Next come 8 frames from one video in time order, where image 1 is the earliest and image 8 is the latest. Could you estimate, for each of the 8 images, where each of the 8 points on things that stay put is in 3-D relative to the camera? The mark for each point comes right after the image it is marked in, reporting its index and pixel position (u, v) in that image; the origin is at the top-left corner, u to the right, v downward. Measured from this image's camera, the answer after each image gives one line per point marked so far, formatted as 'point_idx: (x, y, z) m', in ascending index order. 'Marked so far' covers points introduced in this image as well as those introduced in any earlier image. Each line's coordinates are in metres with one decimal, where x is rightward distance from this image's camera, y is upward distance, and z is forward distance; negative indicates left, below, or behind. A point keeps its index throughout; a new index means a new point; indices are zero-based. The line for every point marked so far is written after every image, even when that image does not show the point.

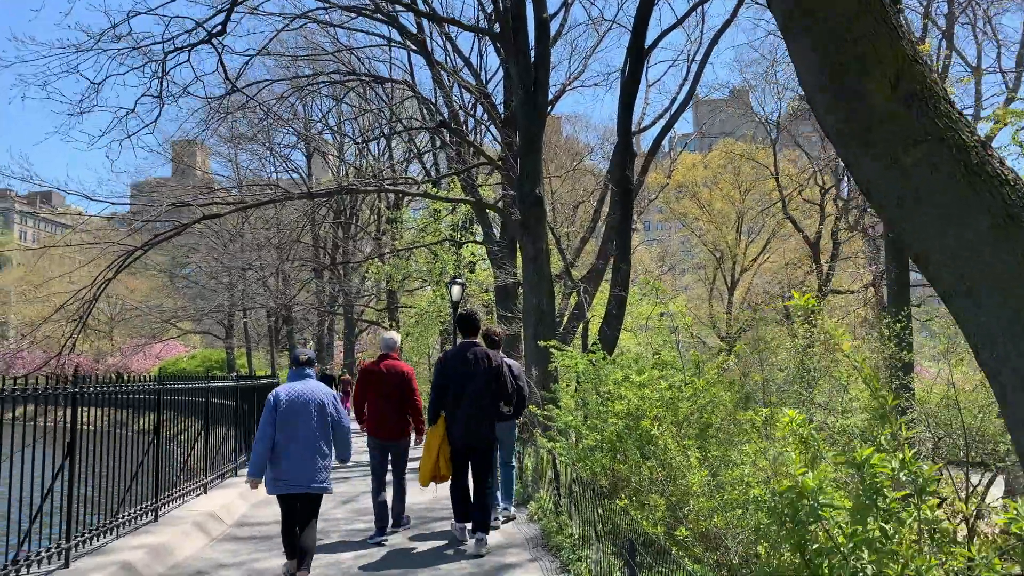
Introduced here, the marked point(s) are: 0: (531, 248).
0: (+0.3, +0.6, +10.8) m
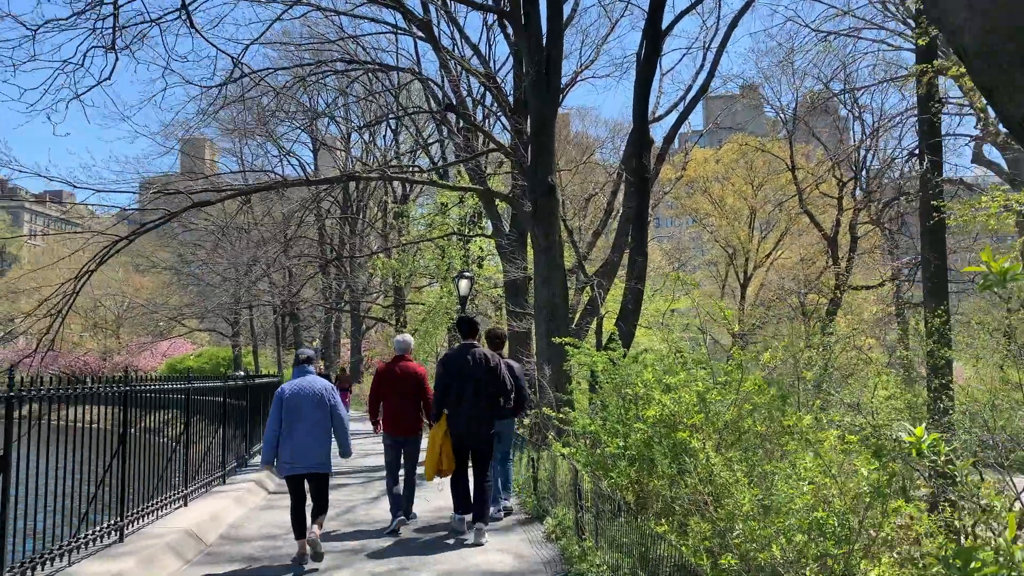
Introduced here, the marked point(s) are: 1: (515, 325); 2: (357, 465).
0: (+0.4, +0.7, +10.3) m
1: (0.0, -0.6, +13.5) m
2: (-2.4, -2.8, +12.8) m
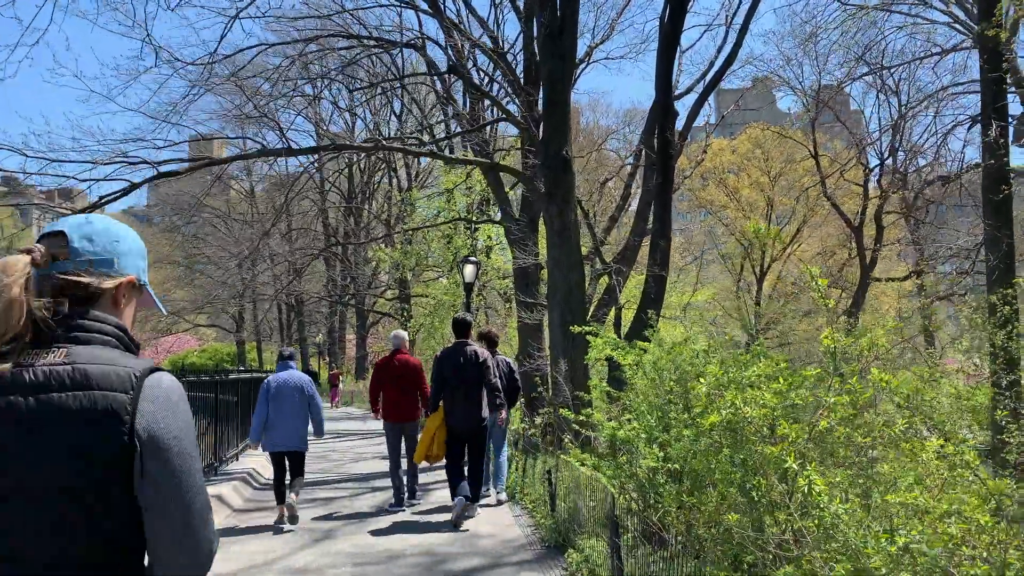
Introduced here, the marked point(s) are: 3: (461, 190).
0: (+0.5, +0.8, +9.4) m
1: (+0.2, -0.4, +12.6) m
2: (-2.2, -2.6, +12.0) m
3: (-1.2, +2.2, +18.6) m
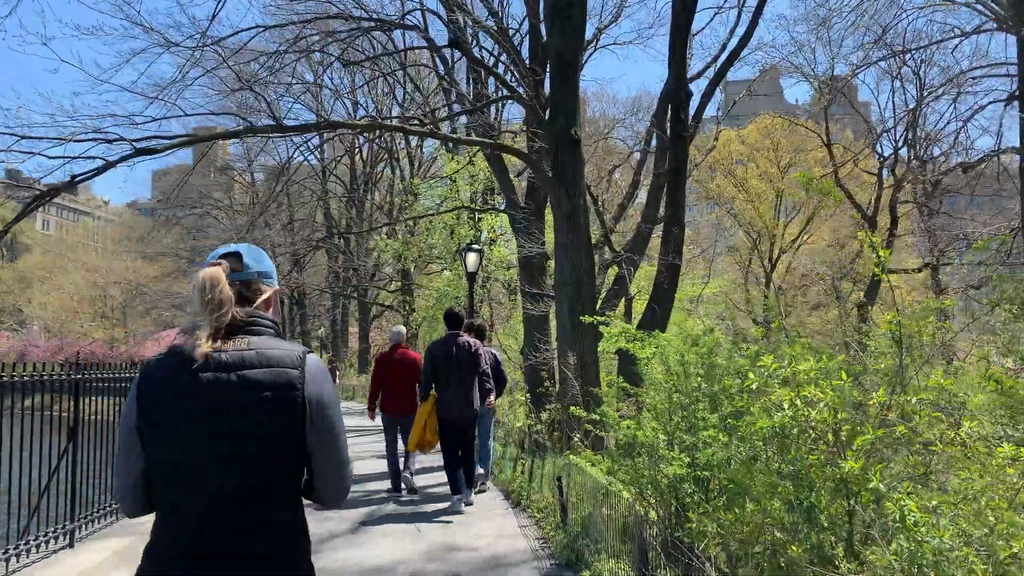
0: (+0.6, +0.9, +9.0) m
1: (+0.3, -0.3, +12.2) m
2: (-2.2, -2.5, +11.6) m
3: (-1.1, +2.4, +18.2) m
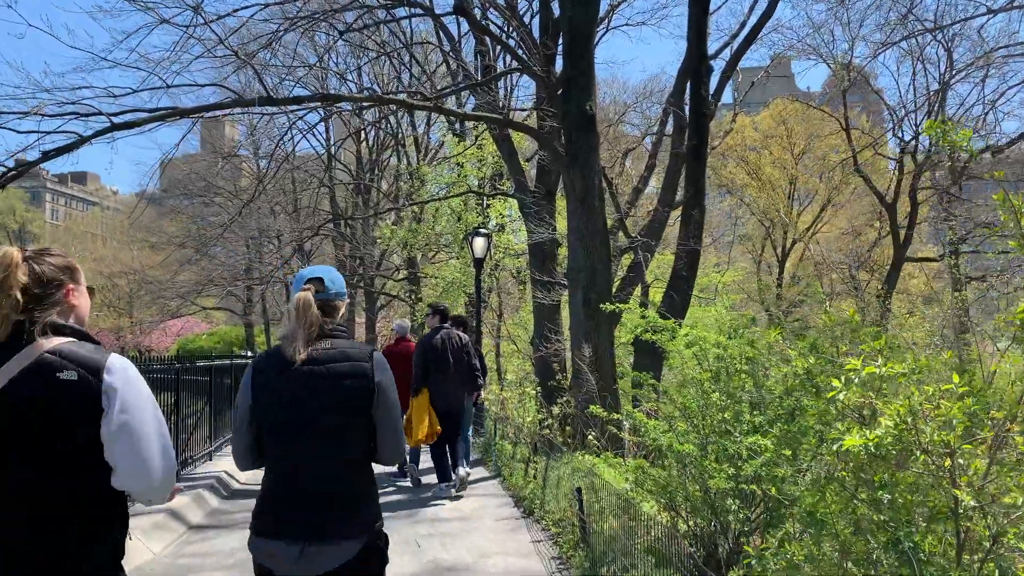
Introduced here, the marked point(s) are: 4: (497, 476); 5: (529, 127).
0: (+0.7, +1.0, +8.5) m
1: (+0.4, -0.1, +11.7) m
2: (-2.0, -2.3, +11.1) m
3: (-0.9, +2.6, +17.7) m
4: (-0.2, -2.1, +9.1) m
5: (+0.2, +1.8, +9.0) m
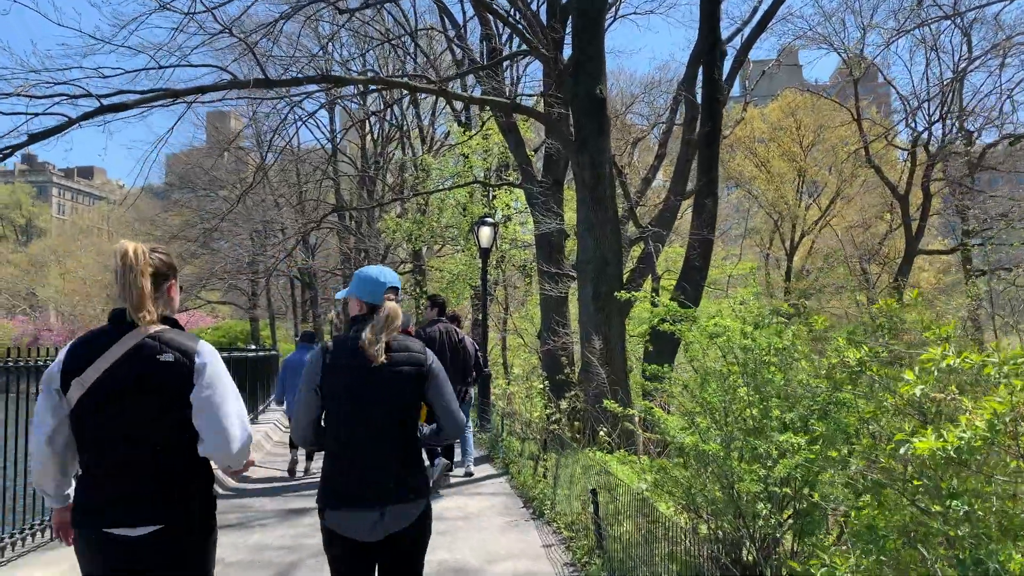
0: (+0.8, +1.1, +8.2) m
1: (+0.5, 0.0, +11.5) m
2: (-1.9, -2.2, +10.9) m
3: (-0.7, +2.8, +17.5) m
4: (-0.1, -2.0, +8.9) m
5: (+0.3, +1.8, +8.7) m
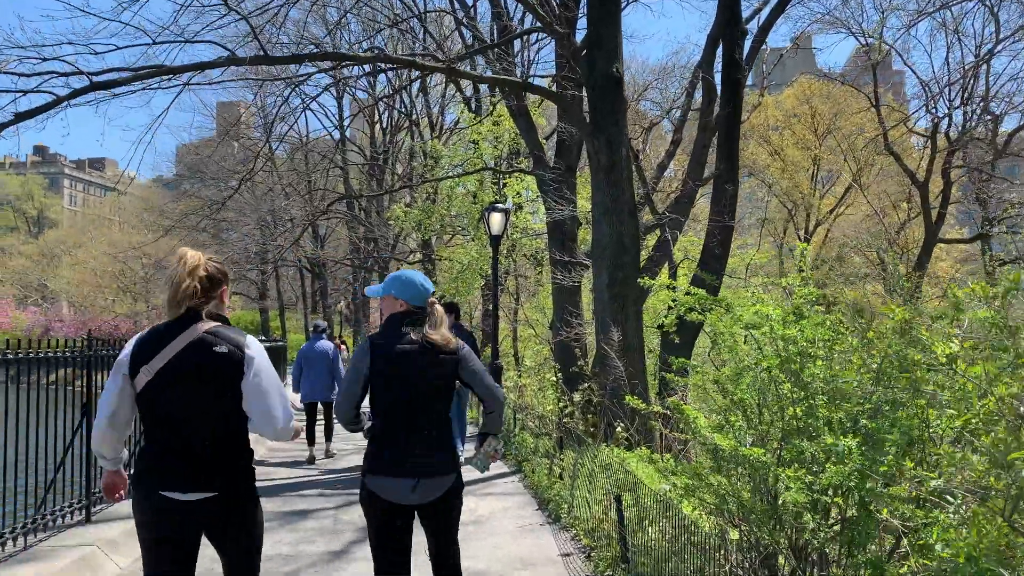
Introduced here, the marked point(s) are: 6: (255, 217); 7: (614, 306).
0: (+0.9, +1.2, +7.9) m
1: (+0.7, +0.1, +11.2) m
2: (-1.8, -2.1, +10.7) m
3: (-0.5, +3.0, +17.2) m
4: (0.0, -1.9, +8.7) m
5: (+0.4, +2.0, +8.4) m
6: (-6.1, +1.7, +19.7) m
7: (+1.0, -0.2, +8.0) m
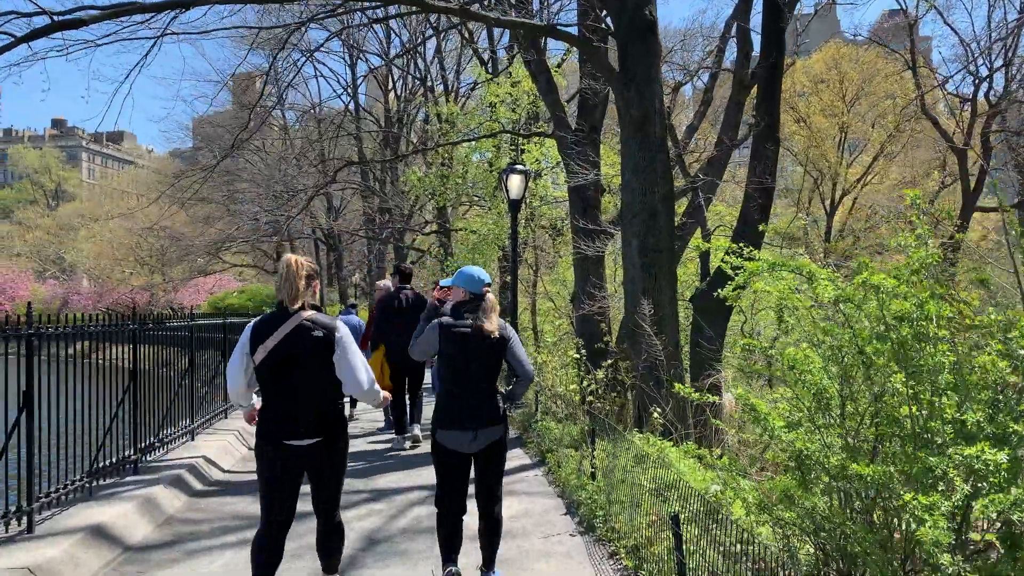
0: (+1.1, +1.5, +7.3) m
1: (+0.9, +0.5, +10.6) m
2: (-1.6, -1.7, +10.2) m
3: (-0.1, +3.6, +16.5) m
4: (+0.2, -1.6, +8.1) m
5: (+0.6, +2.2, +7.8) m
6: (-5.7, +2.3, +19.2) m
7: (+1.1, +0.1, +7.4) m
